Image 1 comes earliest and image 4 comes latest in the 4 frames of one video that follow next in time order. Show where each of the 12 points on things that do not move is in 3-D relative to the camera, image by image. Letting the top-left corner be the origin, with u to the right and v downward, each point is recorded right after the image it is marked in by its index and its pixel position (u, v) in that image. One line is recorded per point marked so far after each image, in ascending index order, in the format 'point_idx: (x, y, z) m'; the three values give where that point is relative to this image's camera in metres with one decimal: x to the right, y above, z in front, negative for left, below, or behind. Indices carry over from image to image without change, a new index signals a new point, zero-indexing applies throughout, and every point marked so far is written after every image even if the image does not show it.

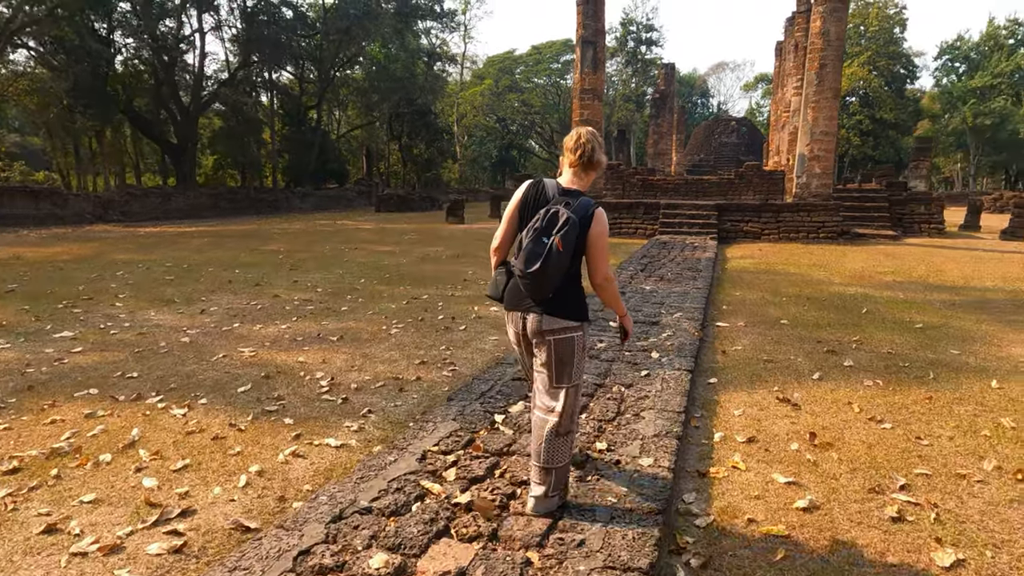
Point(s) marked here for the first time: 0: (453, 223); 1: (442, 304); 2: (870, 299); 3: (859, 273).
0: (-1.6, +1.8, +18.2) m
1: (-0.7, -0.2, +6.4) m
2: (+3.6, -0.1, +6.7) m
3: (+4.5, +0.2, +8.6) m
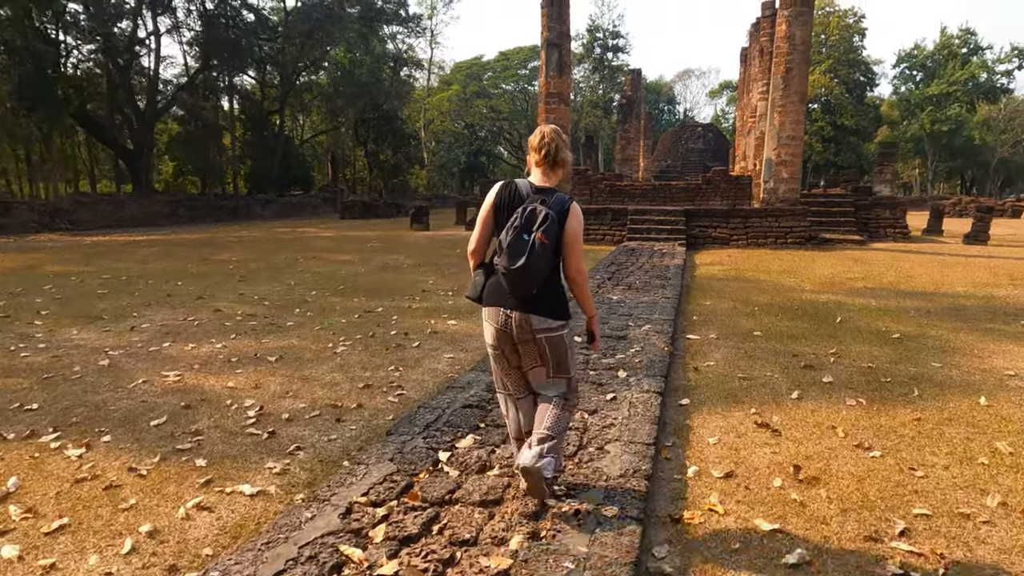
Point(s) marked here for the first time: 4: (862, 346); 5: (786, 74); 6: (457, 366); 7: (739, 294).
0: (-2.5, +1.5, +17.7) m
1: (-1.0, -0.3, +6.0) m
2: (+3.2, -0.2, +6.5) m
3: (+4.0, +0.1, +8.4) m
4: (+2.6, -0.4, +4.9) m
5: (+5.2, +4.0, +12.5) m
6: (-0.4, -0.5, +4.3) m
7: (+2.5, -0.1, +7.2) m
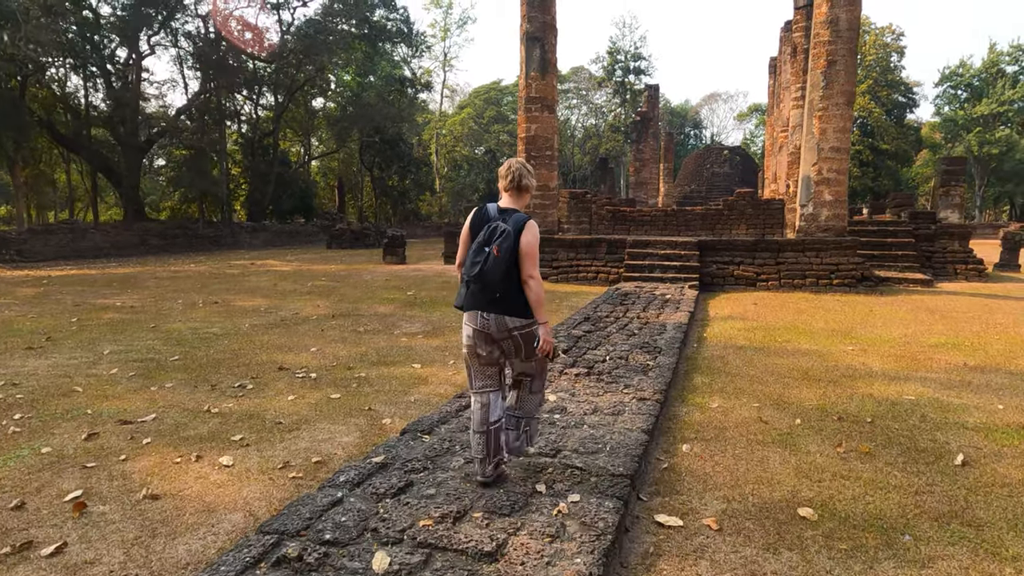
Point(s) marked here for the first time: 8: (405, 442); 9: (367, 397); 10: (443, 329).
0: (-2.8, +0.6, +15.2) m
1: (-1.8, -0.8, +3.4) m
2: (+2.4, -0.7, +3.7) m
3: (+3.3, -0.5, +5.6) m
4: (+1.7, -0.9, +2.1) m
5: (+4.7, +3.2, +9.8) m
6: (-1.2, -1.0, +1.7) m
7: (+1.7, -0.7, +4.5) m
8: (-0.5, -0.7, +3.0) m
9: (-0.9, -0.7, +4.2) m
10: (-0.7, -0.4, +6.8) m
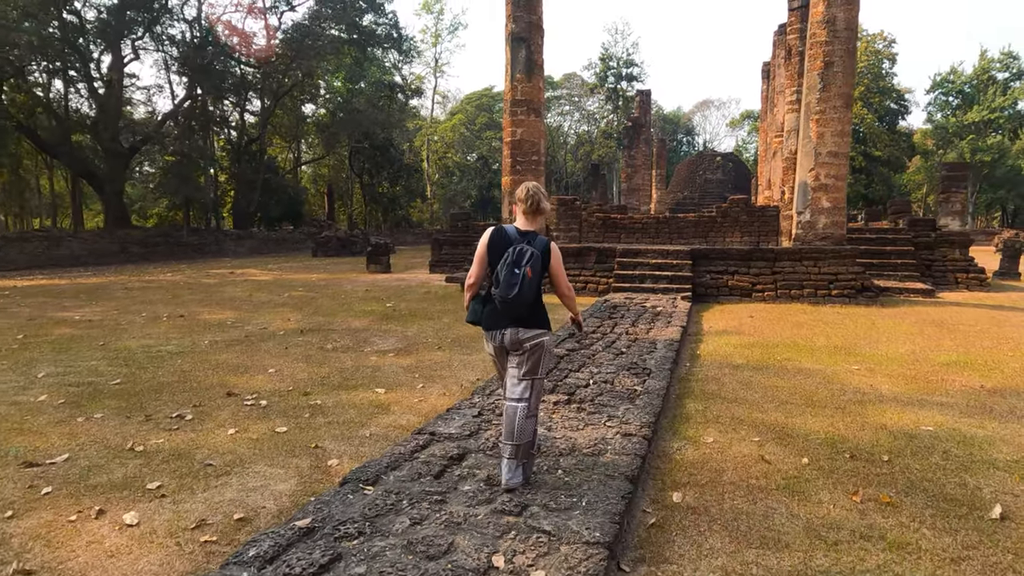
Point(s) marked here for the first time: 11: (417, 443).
0: (-3.1, +0.3, +14.7) m
1: (-2.0, -0.9, +2.9) m
2: (+2.3, -0.8, +3.2) m
3: (+3.1, -0.6, +5.2) m
4: (+1.6, -1.0, +1.6) m
5: (+4.4, +3.1, +9.4) m
6: (-1.4, -1.0, +1.2) m
7: (+1.5, -0.8, +4.0) m
8: (-0.6, -0.8, +2.6) m
9: (-1.1, -0.8, +3.7) m
10: (-0.9, -0.5, +6.3) m
11: (-0.4, -0.7, +3.1) m
